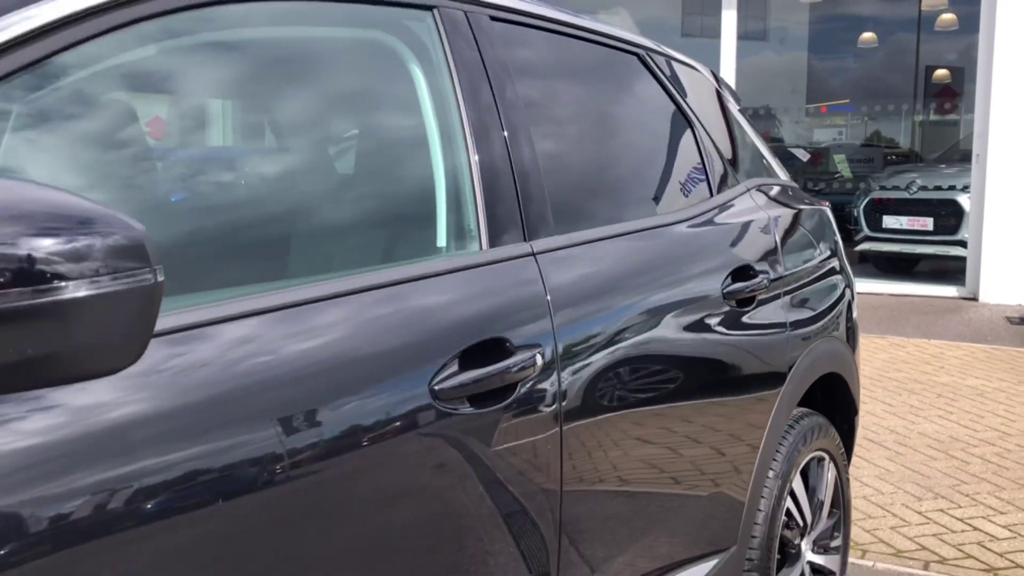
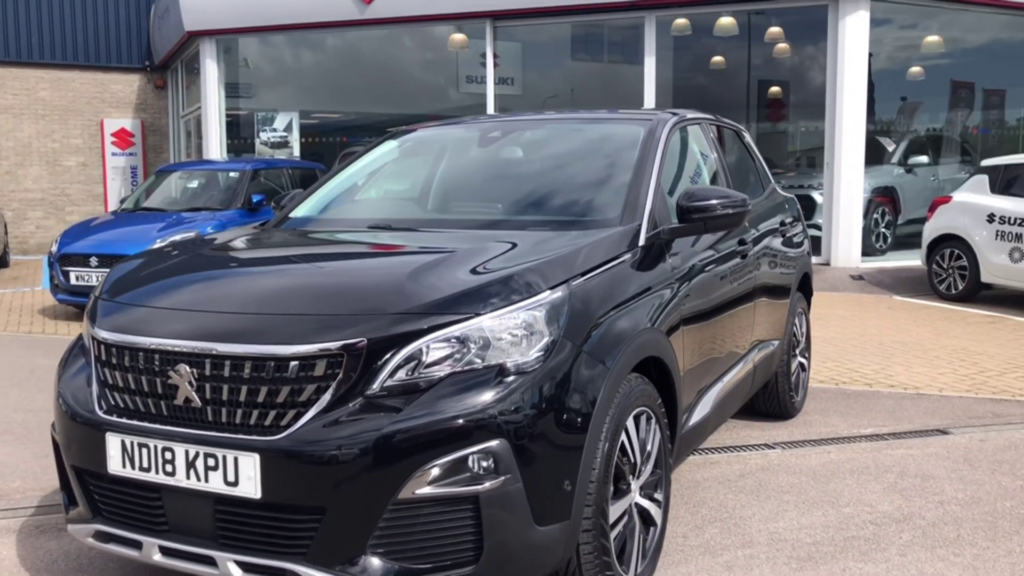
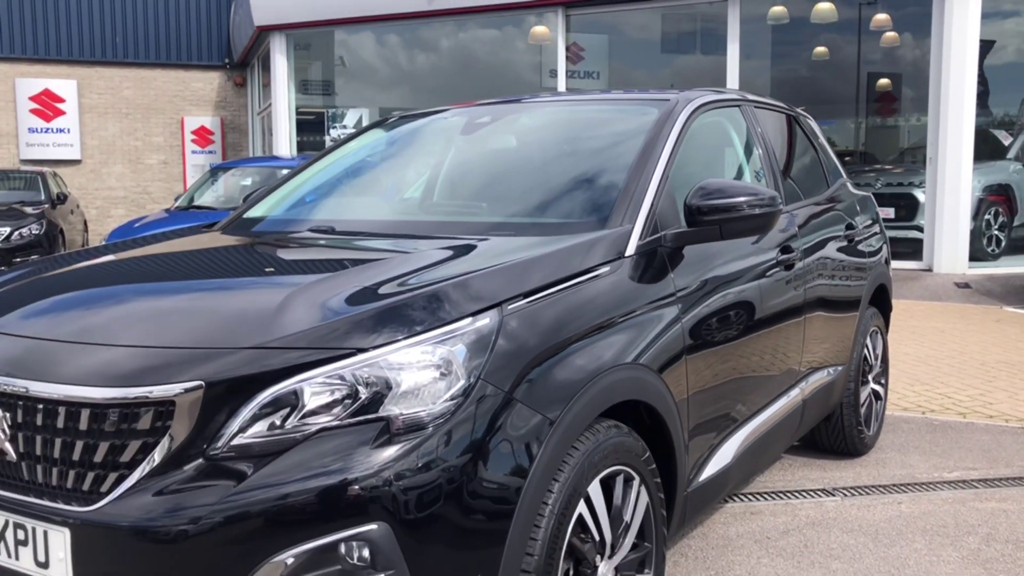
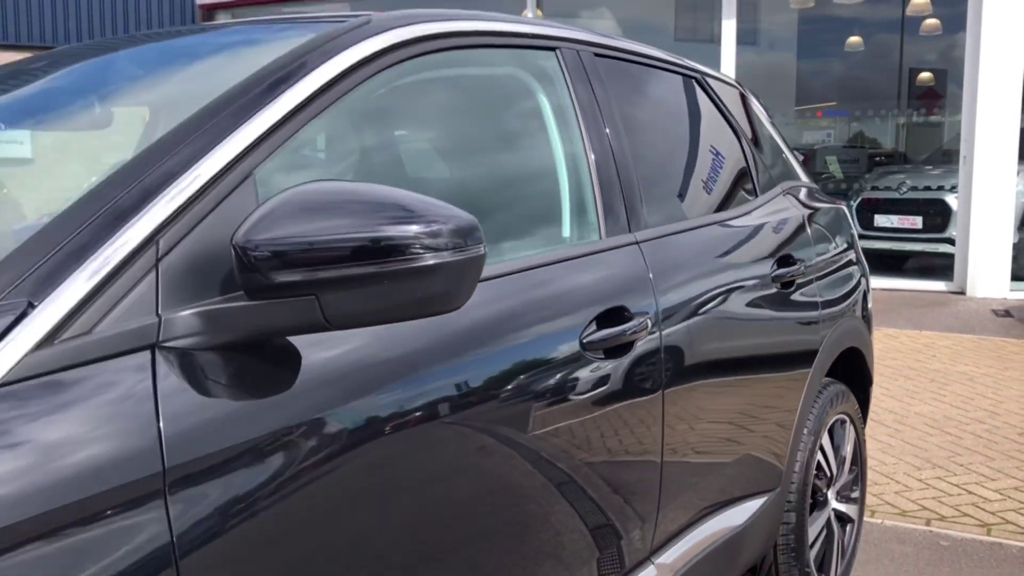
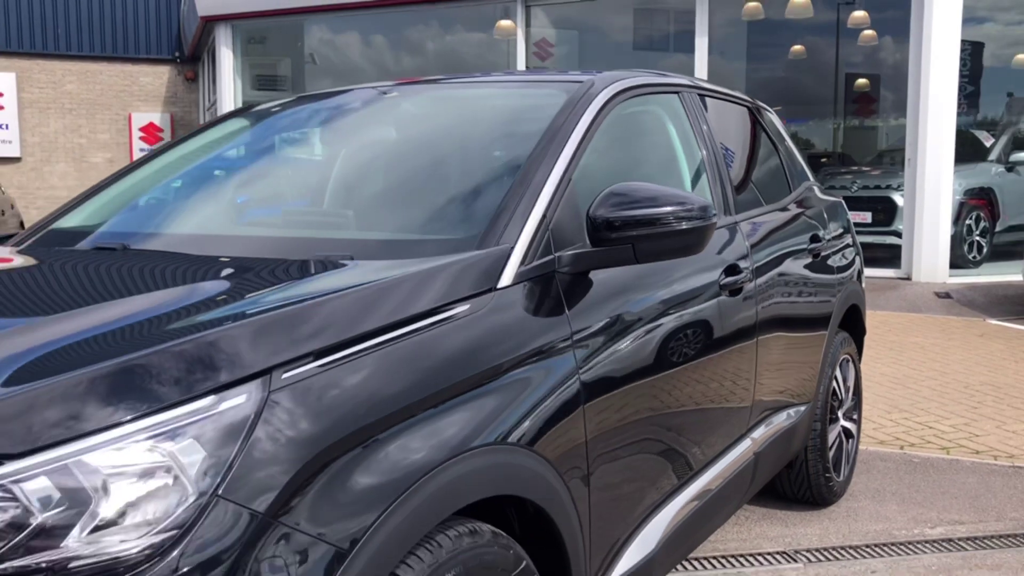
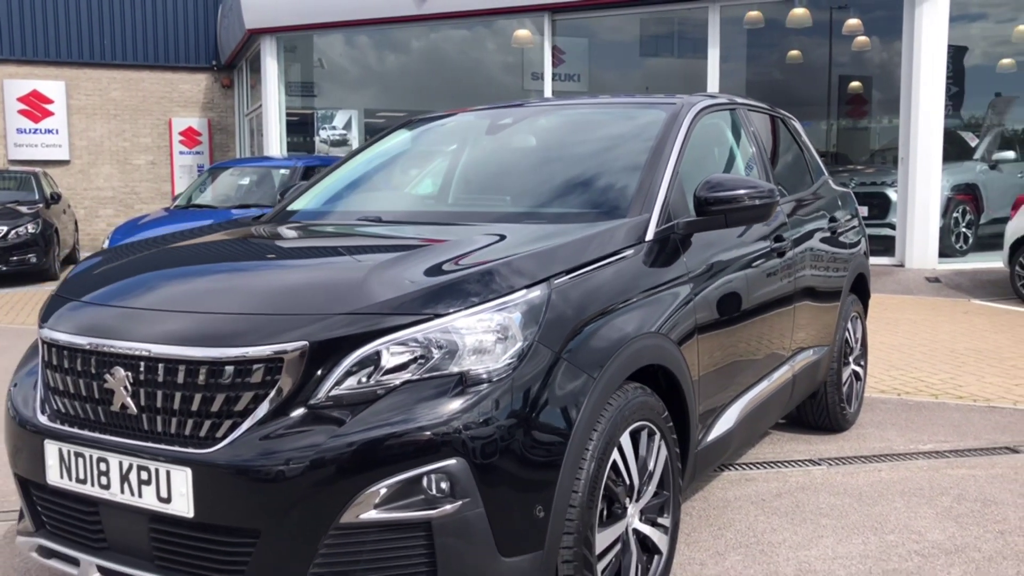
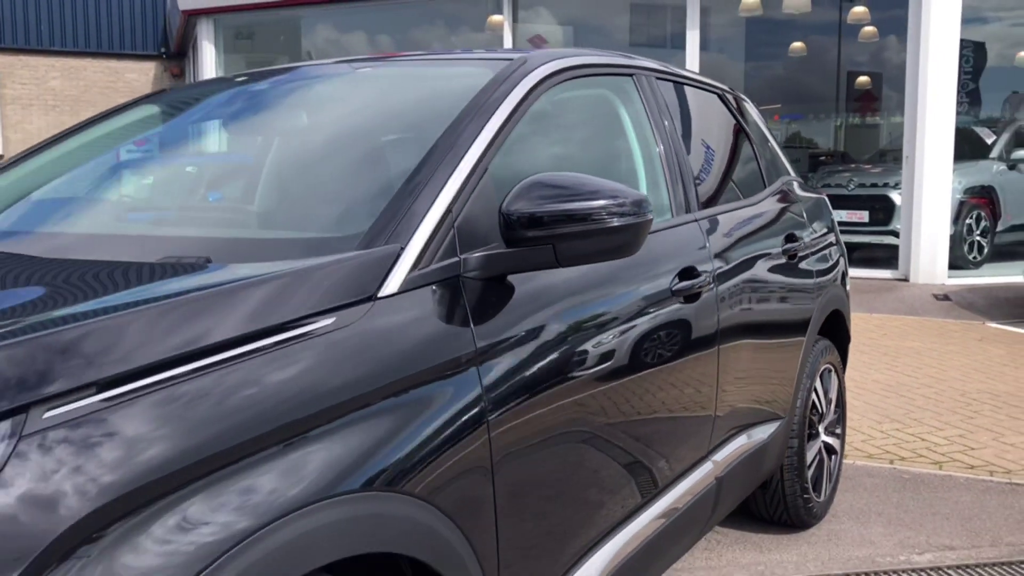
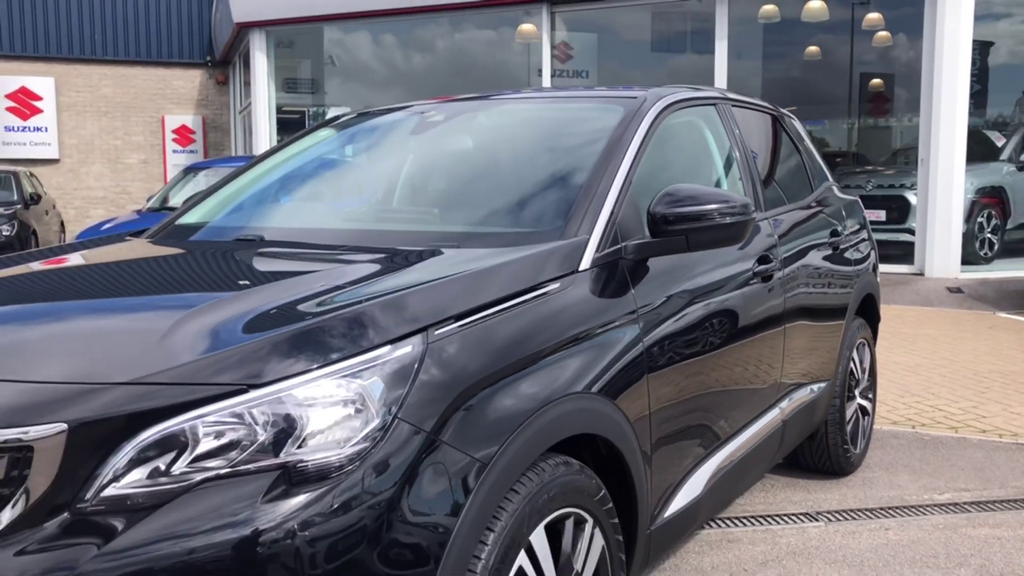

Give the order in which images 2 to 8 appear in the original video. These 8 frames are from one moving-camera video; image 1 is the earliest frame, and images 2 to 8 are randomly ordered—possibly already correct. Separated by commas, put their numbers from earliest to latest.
4, 7, 5, 8, 3, 6, 2
